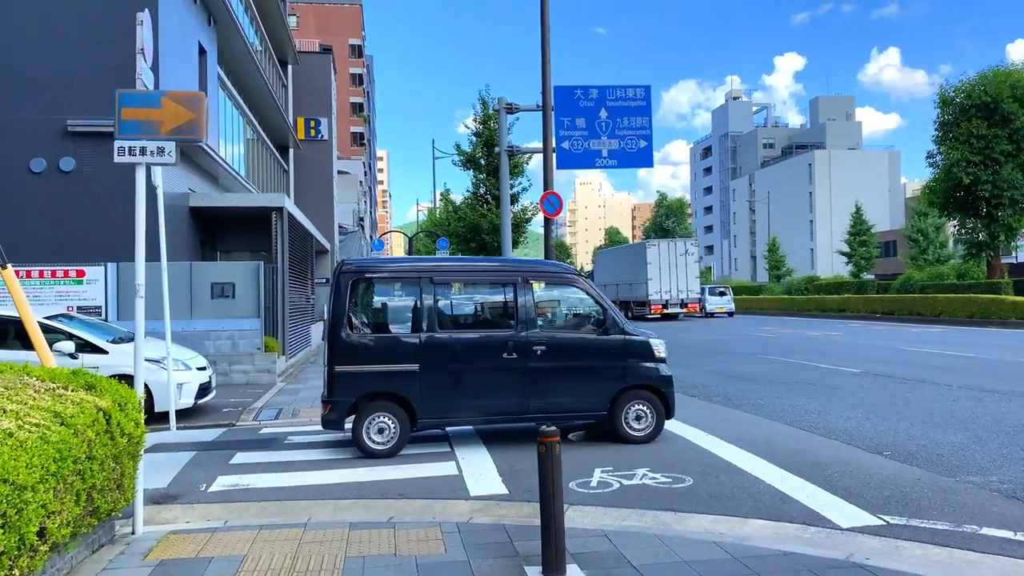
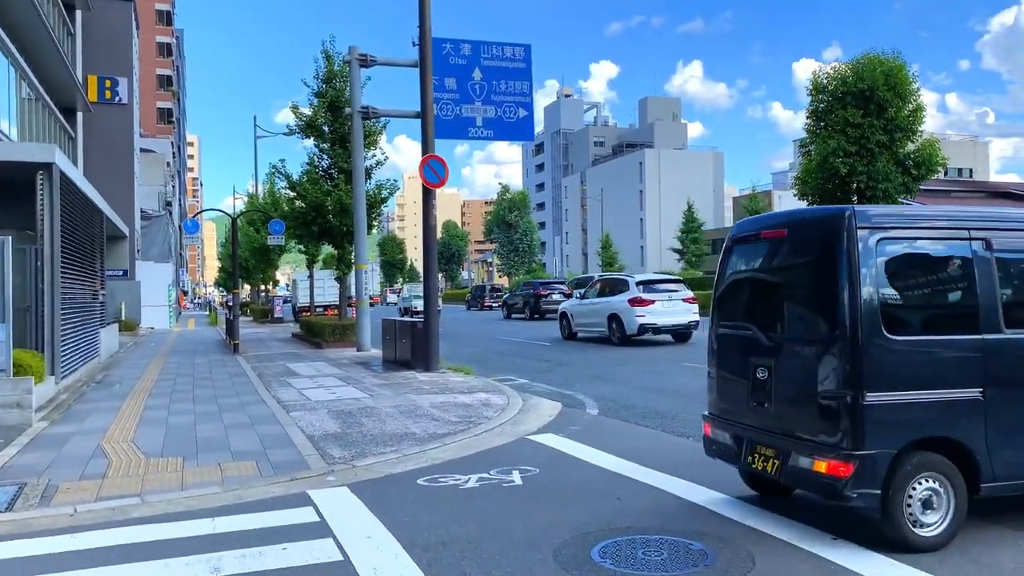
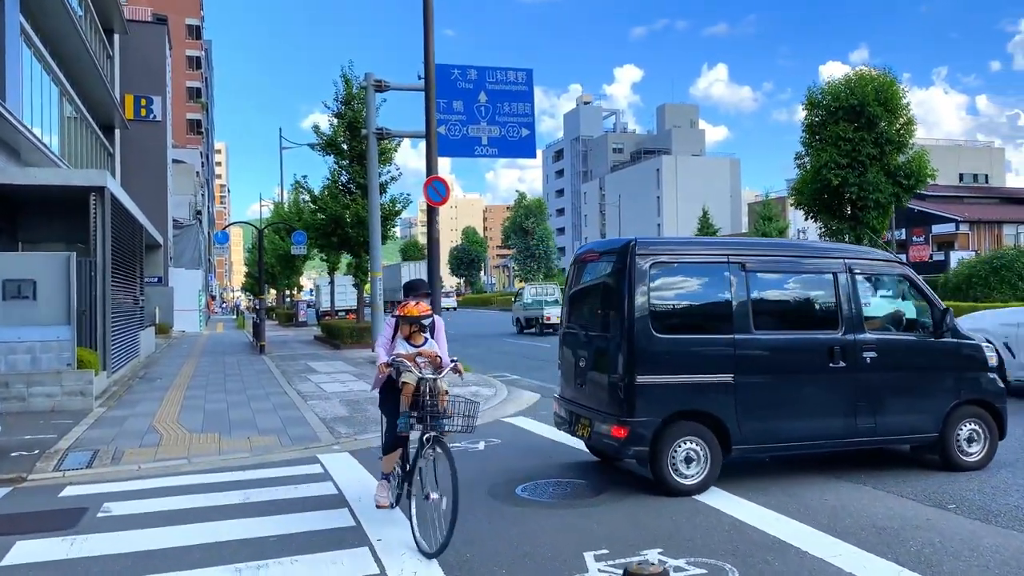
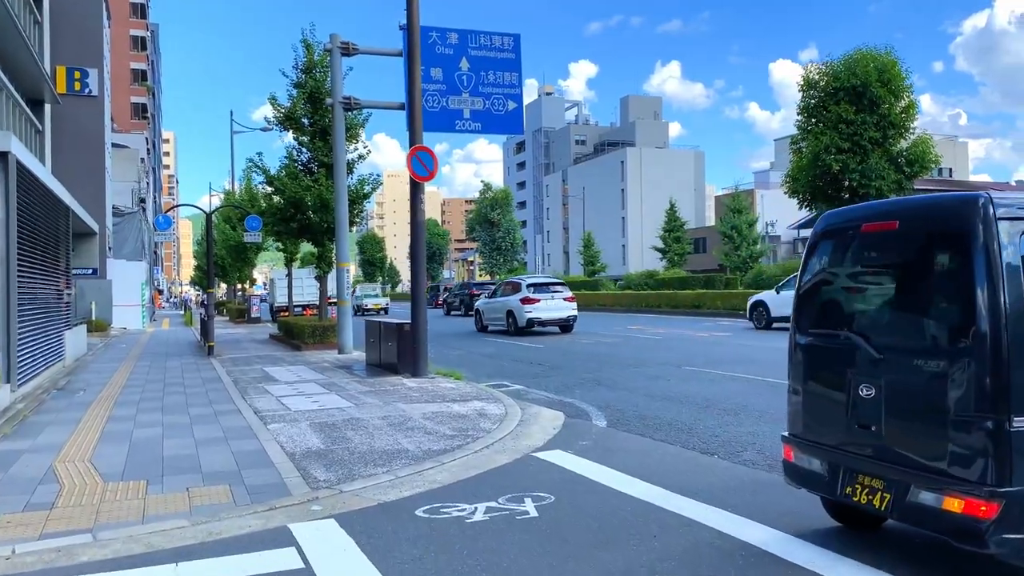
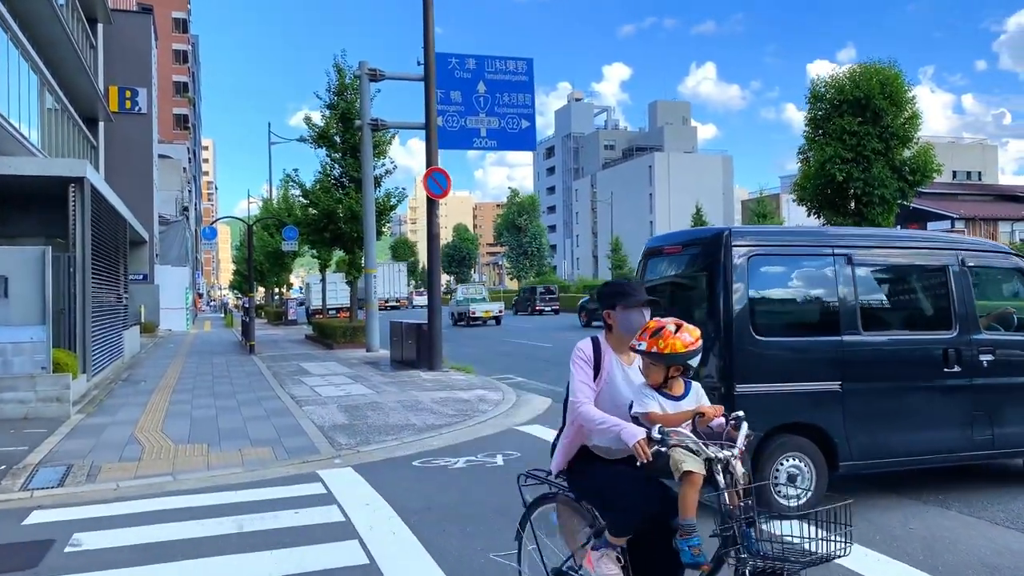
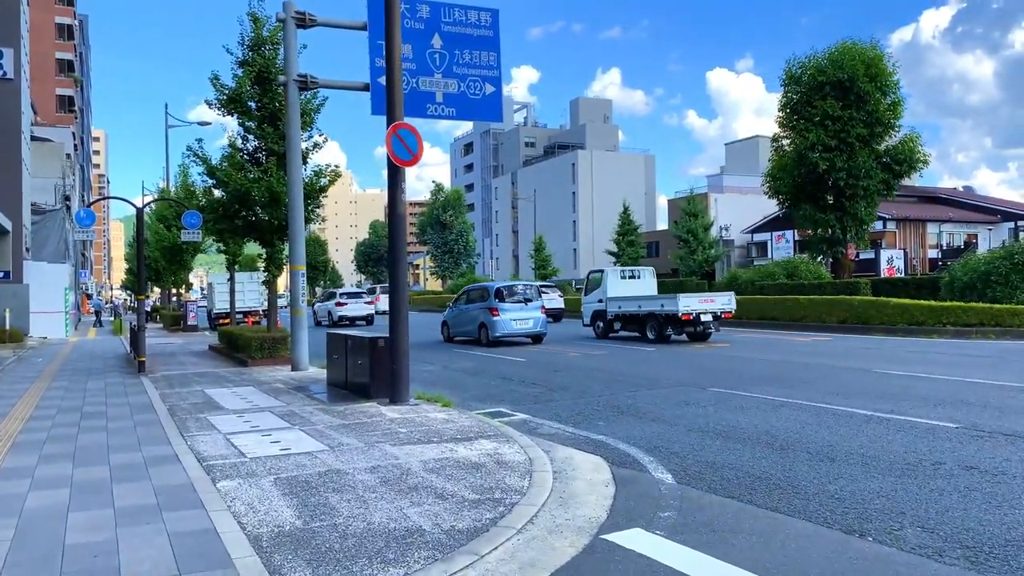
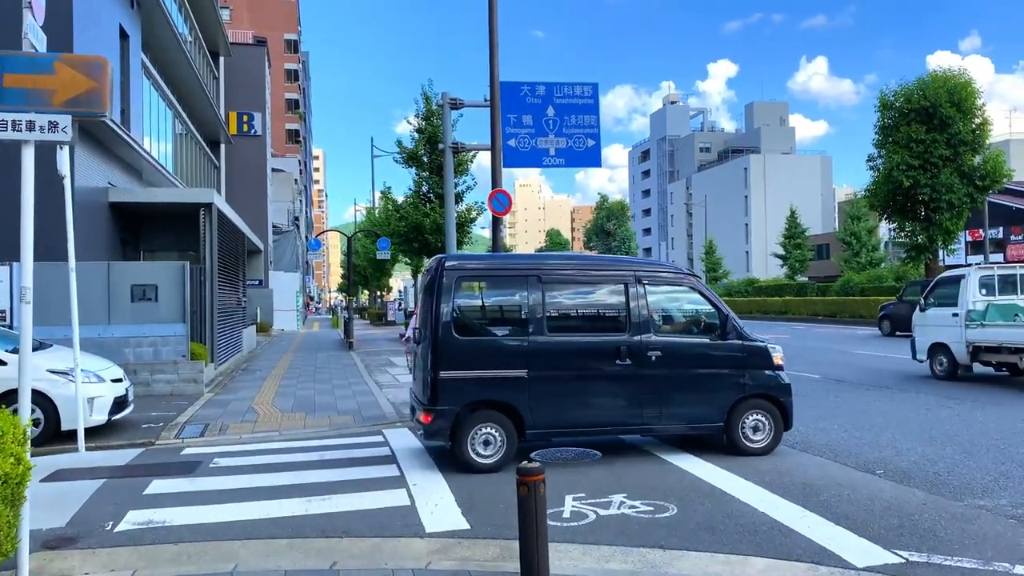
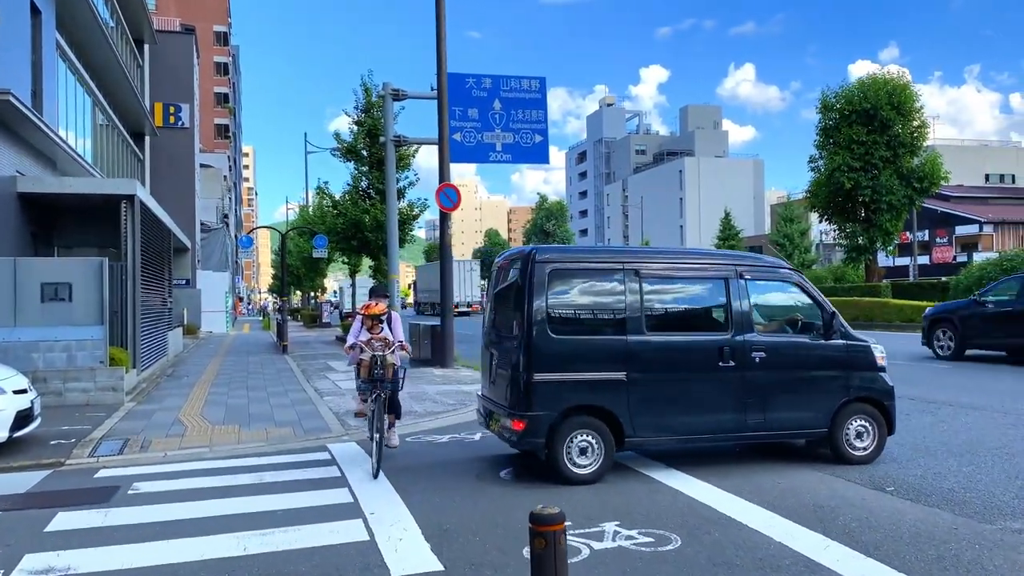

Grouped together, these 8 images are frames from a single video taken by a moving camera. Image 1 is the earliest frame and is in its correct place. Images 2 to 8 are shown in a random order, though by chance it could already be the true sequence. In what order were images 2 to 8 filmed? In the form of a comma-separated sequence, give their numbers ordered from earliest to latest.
7, 8, 3, 5, 2, 4, 6
